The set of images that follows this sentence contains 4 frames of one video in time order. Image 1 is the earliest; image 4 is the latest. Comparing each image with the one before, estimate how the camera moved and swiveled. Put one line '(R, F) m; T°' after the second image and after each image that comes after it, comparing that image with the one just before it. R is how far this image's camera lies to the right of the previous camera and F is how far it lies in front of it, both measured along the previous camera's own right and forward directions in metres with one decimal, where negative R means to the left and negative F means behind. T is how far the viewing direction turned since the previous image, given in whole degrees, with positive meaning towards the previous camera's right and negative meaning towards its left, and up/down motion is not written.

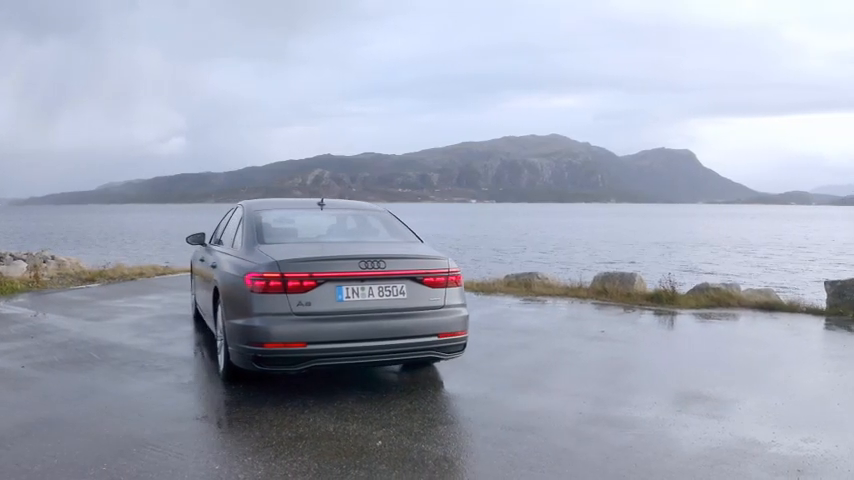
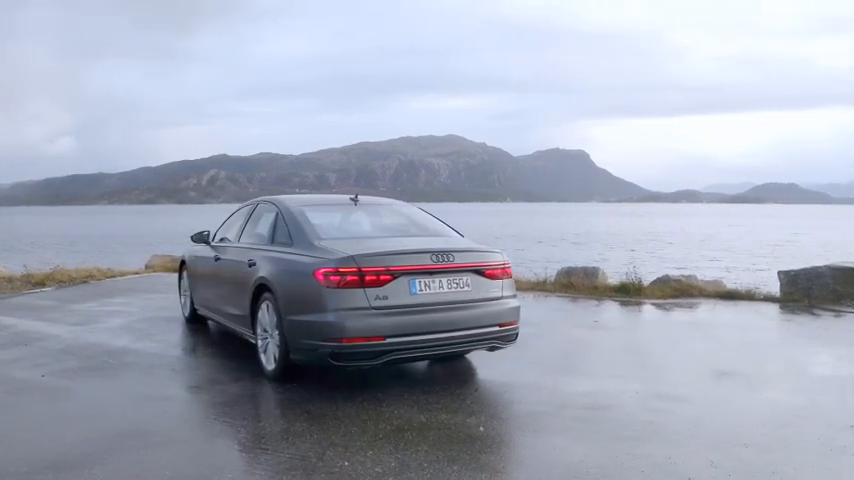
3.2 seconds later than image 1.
(-1.1, 0.0) m; +7°
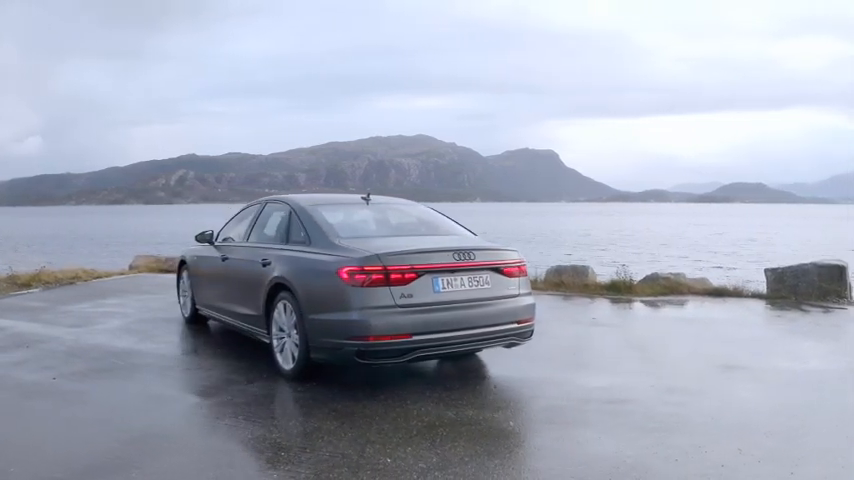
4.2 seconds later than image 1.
(-0.4, 0.0) m; +2°
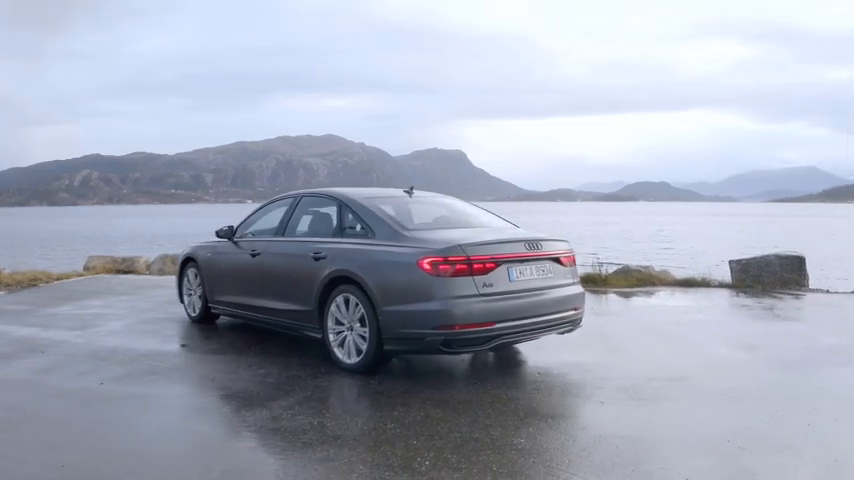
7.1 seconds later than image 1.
(-1.1, 0.0) m; +6°
